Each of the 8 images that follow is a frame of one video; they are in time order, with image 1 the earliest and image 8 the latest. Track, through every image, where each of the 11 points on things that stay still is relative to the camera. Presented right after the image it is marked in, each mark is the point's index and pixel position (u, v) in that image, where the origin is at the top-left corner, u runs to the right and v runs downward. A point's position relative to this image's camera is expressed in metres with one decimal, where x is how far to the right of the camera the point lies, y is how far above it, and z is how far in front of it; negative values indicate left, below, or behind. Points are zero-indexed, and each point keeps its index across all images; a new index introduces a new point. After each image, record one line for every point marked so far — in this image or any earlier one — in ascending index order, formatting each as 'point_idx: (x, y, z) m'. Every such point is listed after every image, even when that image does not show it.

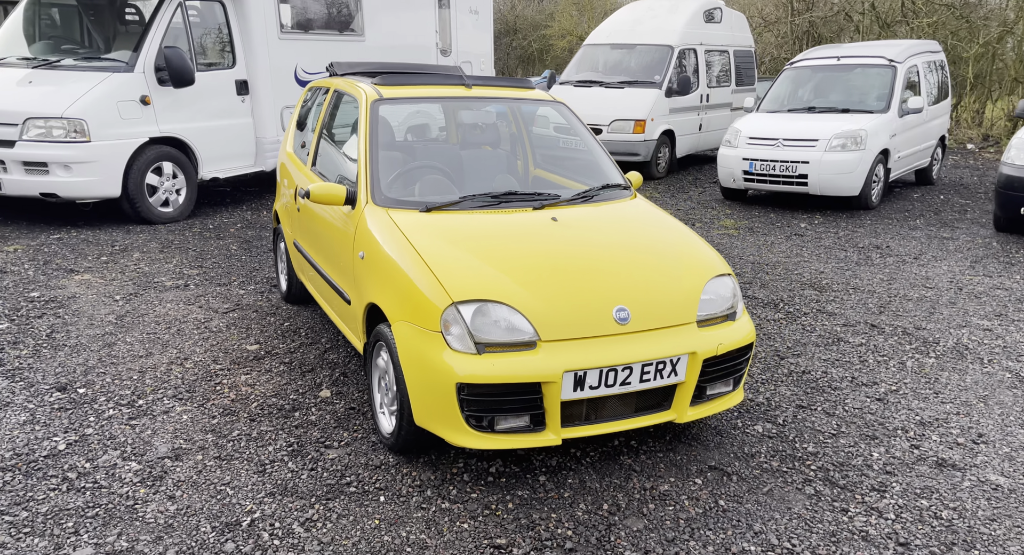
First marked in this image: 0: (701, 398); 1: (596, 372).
0: (+0.8, -0.5, +3.0) m
1: (+0.3, -0.3, +2.6) m
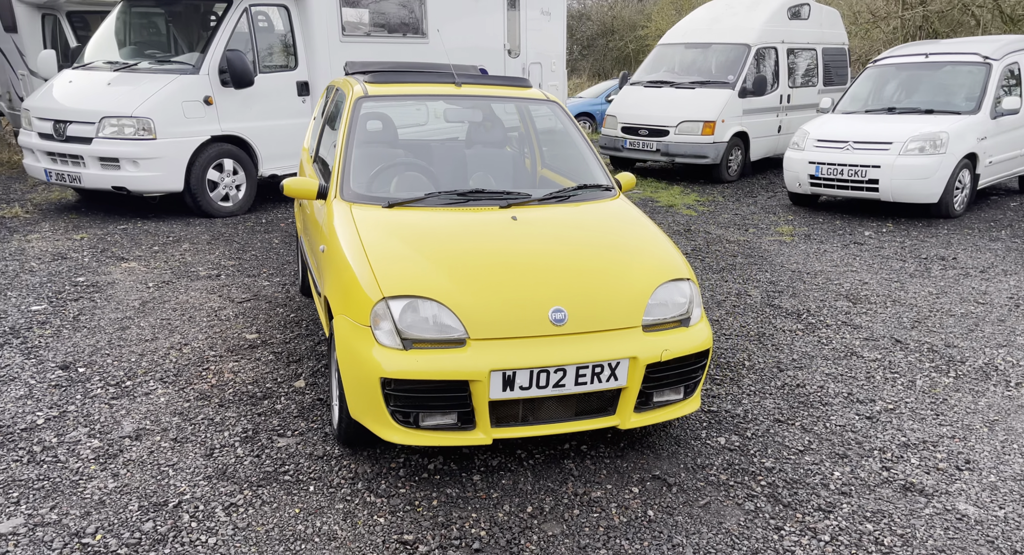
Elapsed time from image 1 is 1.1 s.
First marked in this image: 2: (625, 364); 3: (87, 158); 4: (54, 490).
0: (+0.5, -0.5, +2.8) m
1: (+0.1, -0.3, +2.5) m
2: (+0.4, -0.3, +2.7) m
3: (-4.8, +1.4, +7.9) m
4: (-1.6, -0.8, +2.5) m
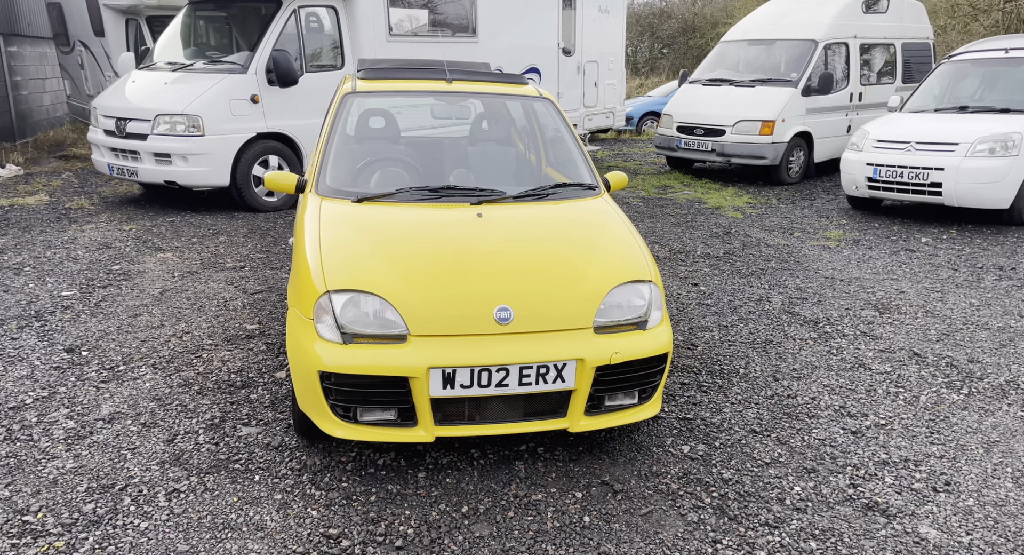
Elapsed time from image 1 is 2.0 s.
0: (+0.3, -0.5, +2.8) m
1: (-0.2, -0.3, +2.5) m
2: (+0.2, -0.3, +2.6) m
3: (-4.4, +1.5, +8.3) m
4: (-1.9, -0.7, +2.6) m
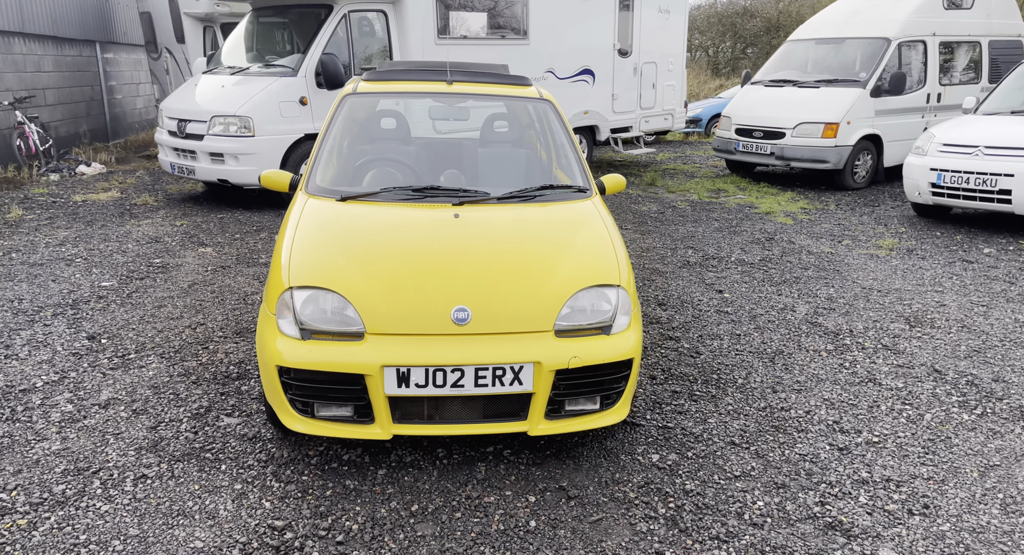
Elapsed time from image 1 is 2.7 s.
0: (+0.2, -0.5, +2.7) m
1: (-0.3, -0.3, +2.5) m
2: (+0.1, -0.3, +2.6) m
3: (-3.9, +1.6, +8.7) m
4: (-2.0, -0.7, +2.8) m
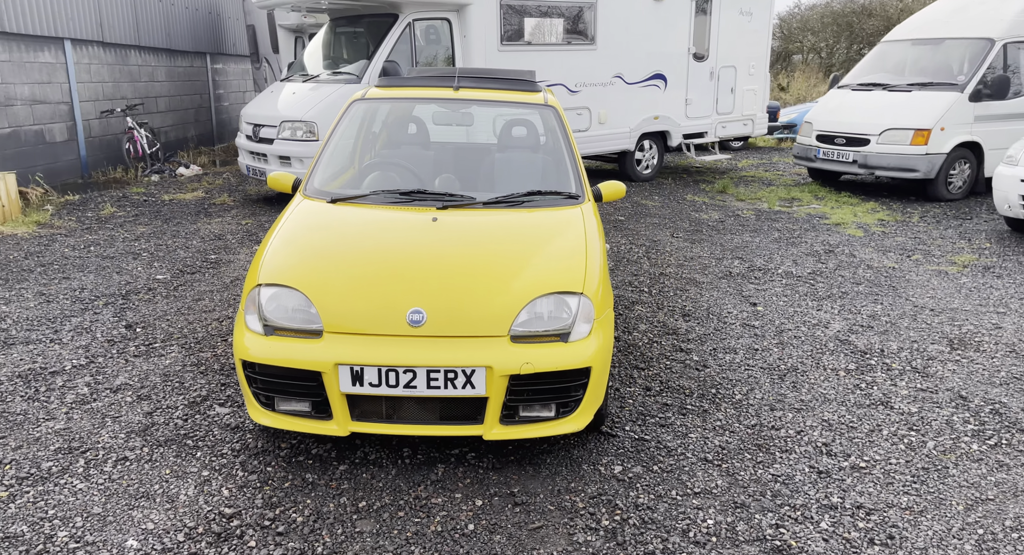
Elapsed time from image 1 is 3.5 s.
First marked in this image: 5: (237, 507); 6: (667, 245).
0: (0.0, -0.6, +2.7) m
1: (-0.5, -0.3, +2.6) m
2: (-0.1, -0.4, +2.6) m
3: (-3.2, +1.6, +9.2) m
4: (-2.2, -0.6, +3.1) m
5: (-1.0, -0.8, +2.5) m
6: (+1.6, +0.3, +7.2) m
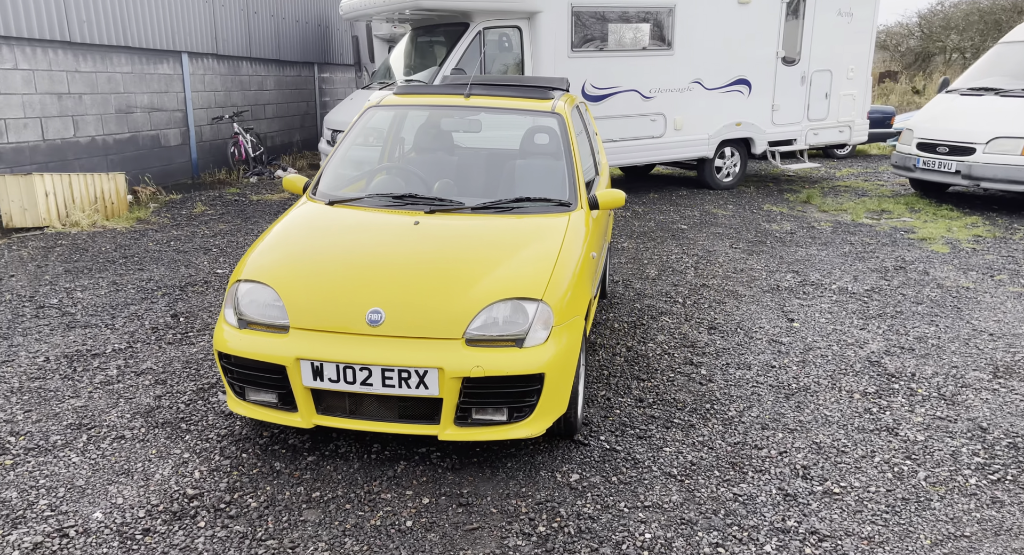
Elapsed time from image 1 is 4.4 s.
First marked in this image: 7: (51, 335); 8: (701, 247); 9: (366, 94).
0: (-0.2, -0.6, +2.8) m
1: (-0.7, -0.3, +2.7) m
2: (-0.3, -0.4, +2.7) m
3: (-2.3, +1.6, +9.7) m
4: (-2.3, -0.6, +3.4) m
5: (-1.2, -0.8, +2.7) m
6: (+2.1, +0.2, +7.0) m
7: (-2.9, -0.4, +4.5) m
8: (+2.0, +0.3, +7.4) m
9: (-2.2, +2.7, +10.2) m
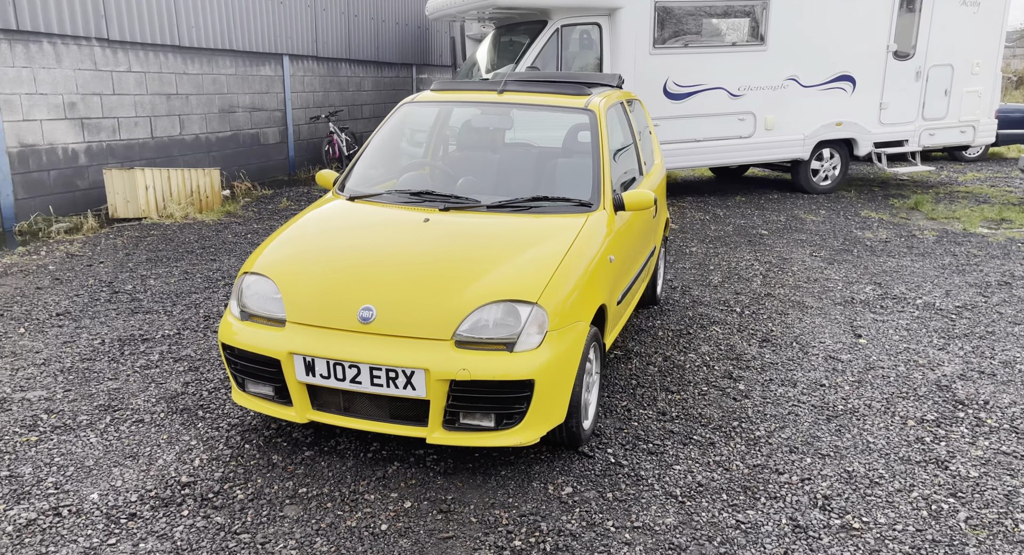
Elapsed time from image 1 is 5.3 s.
0: (-0.2, -0.6, +2.7) m
1: (-0.7, -0.3, +2.7) m
2: (-0.3, -0.4, +2.6) m
3: (-1.3, +1.7, +9.8) m
4: (-2.2, -0.5, +3.6) m
5: (-1.2, -0.8, +2.7) m
6: (+2.7, +0.1, +6.5) m
7: (-2.7, -0.3, +4.7) m
8: (+2.7, +0.2, +7.0) m
9: (-1.0, +2.7, +10.3) m
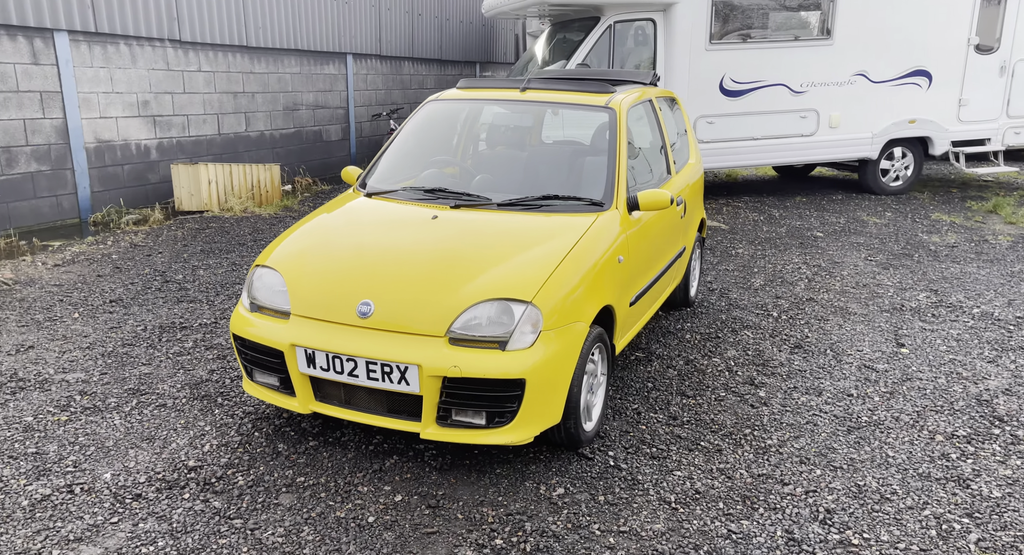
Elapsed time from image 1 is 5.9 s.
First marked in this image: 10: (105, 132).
0: (-0.2, -0.6, +2.7) m
1: (-0.8, -0.3, +2.7) m
2: (-0.4, -0.4, +2.6) m
3: (-0.6, +1.7, +9.9) m
4: (-2.1, -0.5, +3.8) m
5: (-1.3, -0.7, +2.9) m
6: (+3.0, +0.1, +6.3) m
7: (-2.5, -0.2, +5.0) m
8: (+3.0, +0.2, +6.7) m
9: (-0.3, +2.7, +10.3) m
10: (-4.6, +1.6, +7.9) m
